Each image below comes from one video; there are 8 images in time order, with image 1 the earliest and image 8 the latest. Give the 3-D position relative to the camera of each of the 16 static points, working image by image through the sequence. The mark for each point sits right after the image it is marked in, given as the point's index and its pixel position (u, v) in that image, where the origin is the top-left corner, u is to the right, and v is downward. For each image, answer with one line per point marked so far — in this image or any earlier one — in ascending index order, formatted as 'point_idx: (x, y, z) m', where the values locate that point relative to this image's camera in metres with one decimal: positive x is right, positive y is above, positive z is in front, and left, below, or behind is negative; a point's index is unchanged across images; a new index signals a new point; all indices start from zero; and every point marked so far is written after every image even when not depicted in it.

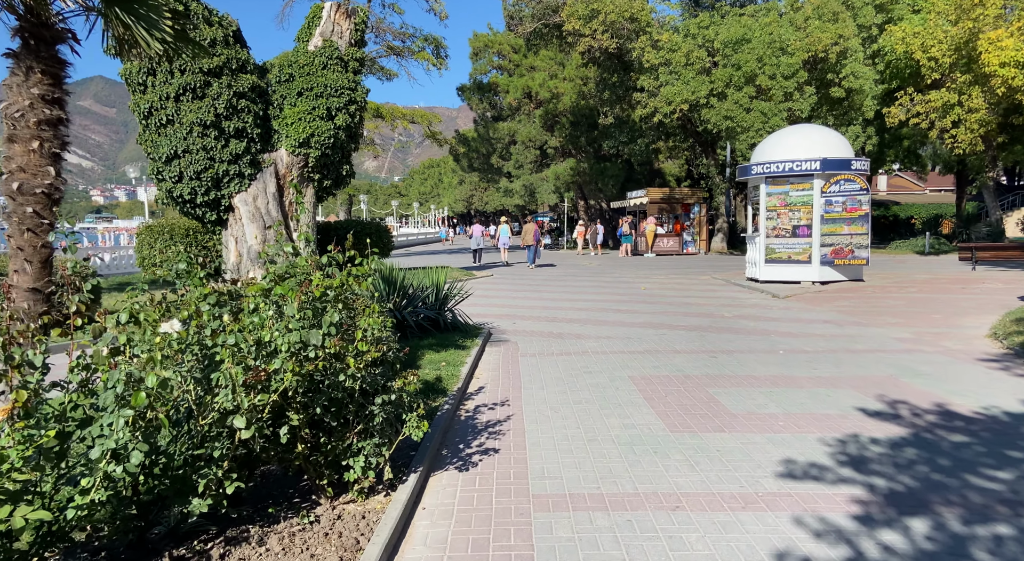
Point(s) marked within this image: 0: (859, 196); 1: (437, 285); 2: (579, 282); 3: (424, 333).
0: (+7.5, +1.8, +14.4) m
1: (-1.1, -0.1, +9.6) m
2: (+1.9, -0.1, +18.8) m
3: (-1.2, -0.7, +9.0) m
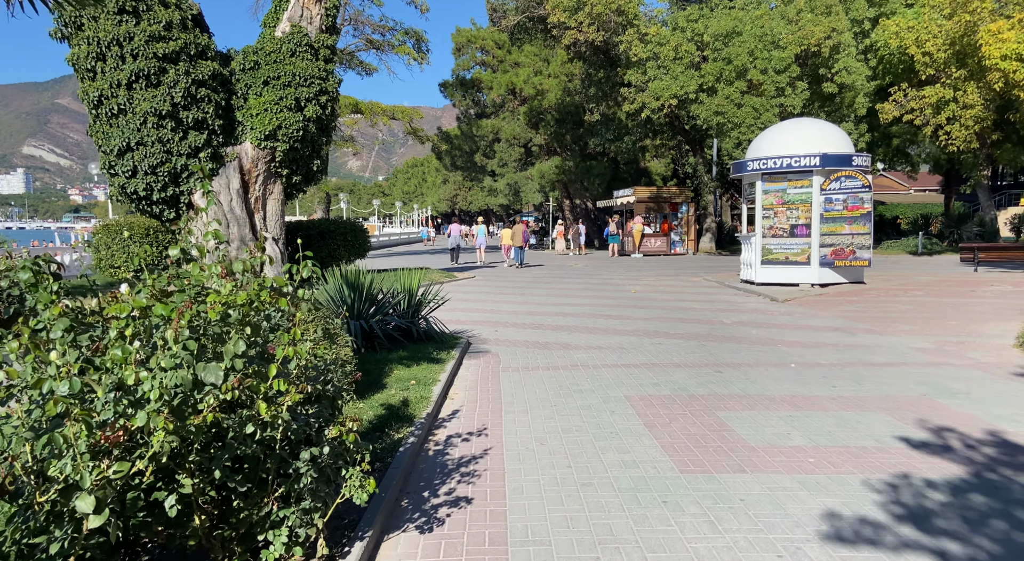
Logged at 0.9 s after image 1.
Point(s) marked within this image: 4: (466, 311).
0: (+7.2, +1.8, +13.7) m
1: (-1.3, -0.1, +8.6) m
2: (+1.4, -0.1, +18.0) m
3: (-1.4, -0.8, +8.1) m
4: (-0.9, -0.7, +12.1) m
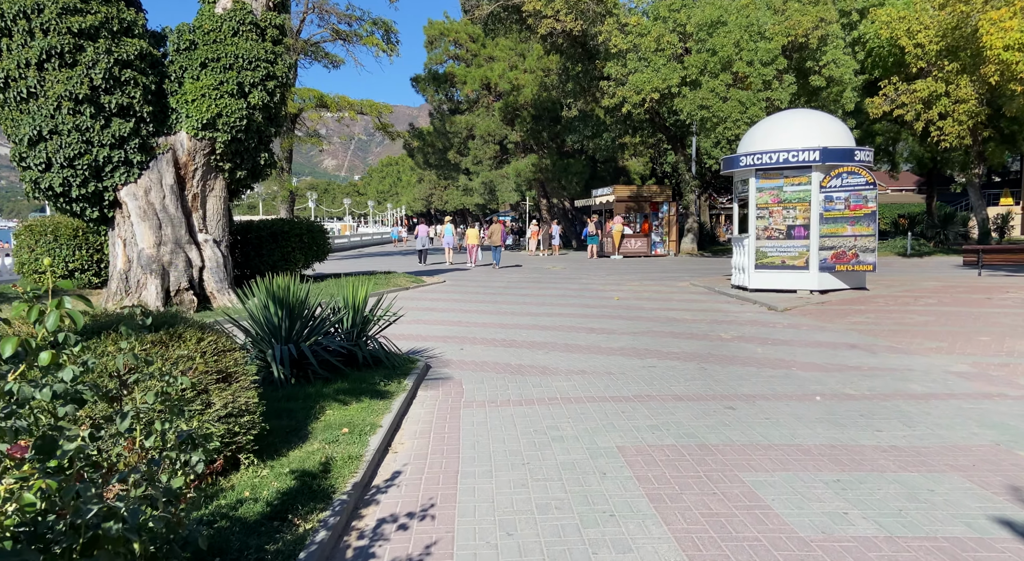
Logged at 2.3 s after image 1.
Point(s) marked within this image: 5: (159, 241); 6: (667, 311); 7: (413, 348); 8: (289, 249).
0: (+6.6, +1.7, +12.5) m
1: (-1.7, -0.3, +7.2) m
2: (+0.7, -0.2, +16.6) m
3: (-1.8, -0.9, +6.6) m
4: (-1.4, -0.8, +10.6) m
5: (-6.5, +0.7, +12.2) m
6: (+2.7, -0.5, +11.8) m
7: (-1.3, -0.9, +8.8) m
8: (-5.4, +0.8, +16.0) m
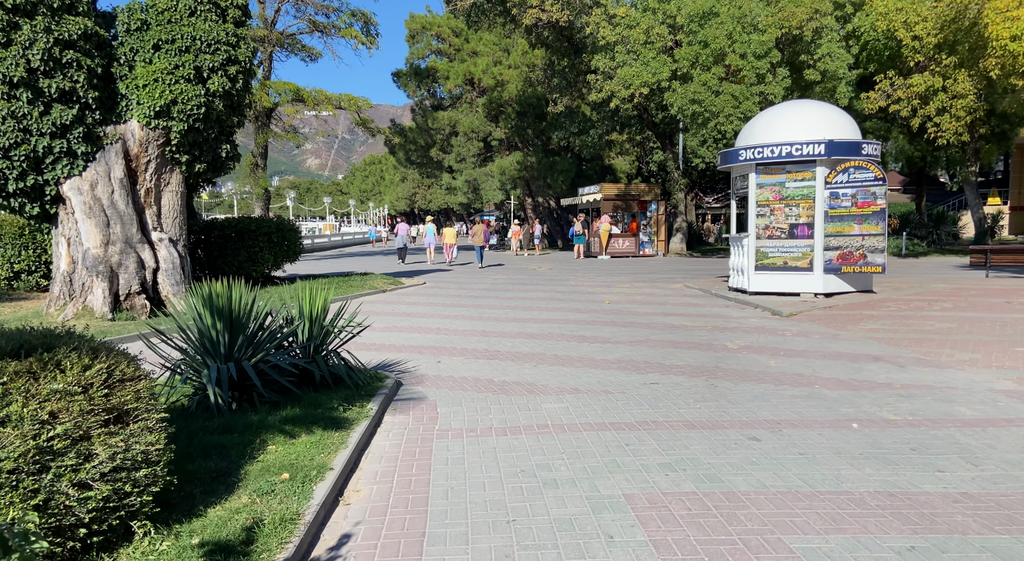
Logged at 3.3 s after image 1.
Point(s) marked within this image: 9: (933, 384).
0: (+6.3, +1.6, +11.7) m
1: (-1.9, -0.3, +6.2) m
2: (+0.4, -0.3, +15.6) m
3: (-1.9, -1.0, +5.6) m
4: (-1.6, -0.8, +9.6) m
5: (-6.7, +0.7, +11.1) m
6: (+2.5, -0.6, +10.9) m
7: (-1.5, -1.0, +7.8) m
8: (-5.7, +0.7, +14.9) m
9: (+3.8, -0.9, +6.1) m
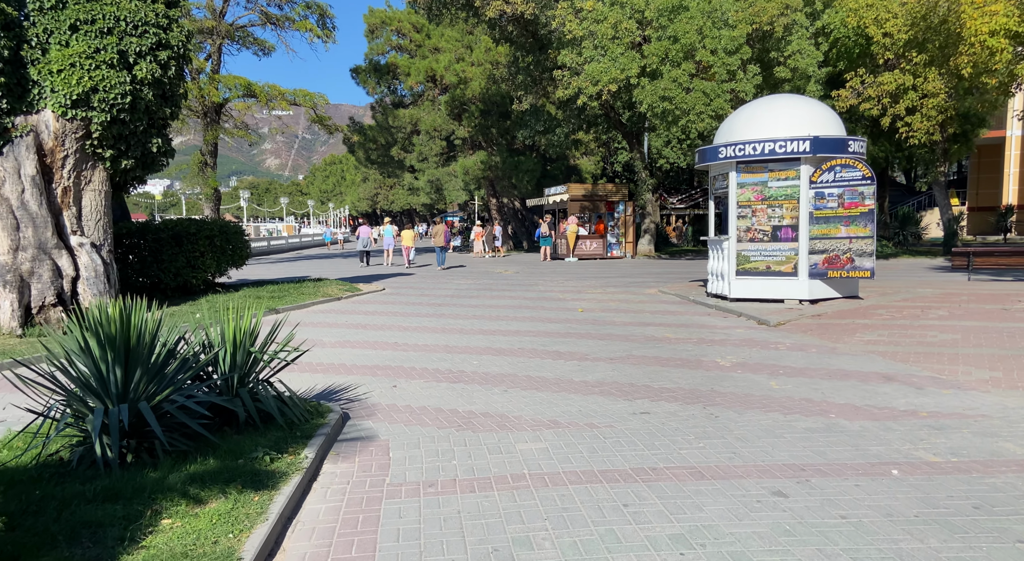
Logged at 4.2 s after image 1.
0: (+5.7, +1.6, +11.0) m
1: (-2.1, -0.4, +5.1) m
2: (-0.4, -0.4, +14.7) m
3: (-2.1, -1.1, +4.5) m
4: (-2.0, -1.0, +8.5) m
5: (-7.3, +0.5, +9.8) m
6: (+2.0, -0.7, +10.1) m
7: (-1.8, -1.1, +6.7) m
8: (-6.5, +0.6, +13.6) m
9: (+3.6, -1.0, +5.3) m
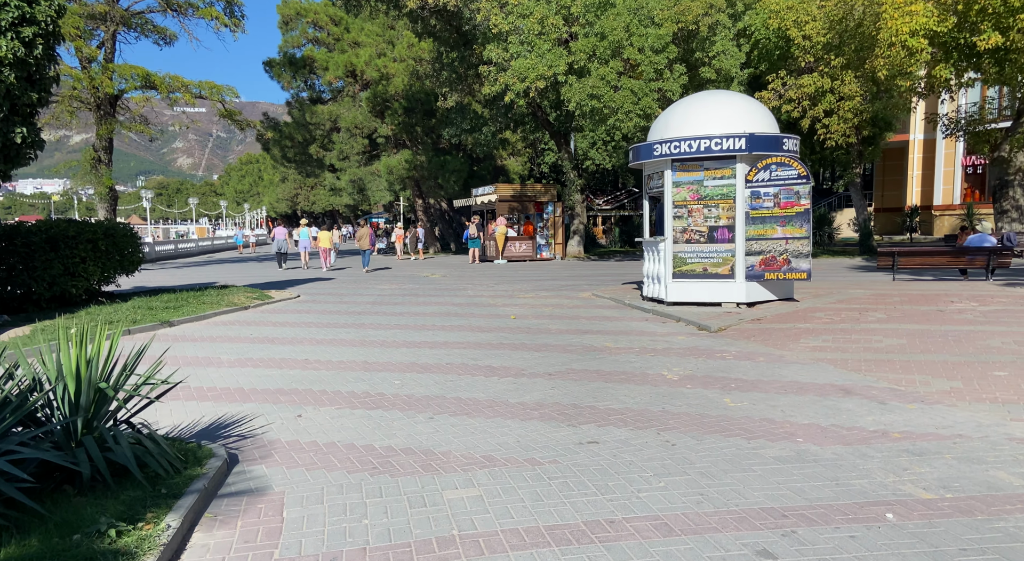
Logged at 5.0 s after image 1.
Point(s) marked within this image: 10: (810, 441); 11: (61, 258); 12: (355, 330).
0: (+4.6, +1.5, +10.7) m
1: (-2.6, -0.5, +4.0) m
2: (-1.9, -0.5, +13.7) m
3: (-2.5, -1.2, +3.4) m
4: (-2.9, -1.1, +7.4) m
5: (-8.2, +0.3, +8.1) m
6: (+0.9, -0.8, +9.4) m
7: (-2.5, -1.2, +5.7) m
8: (-7.8, +0.4, +12.0) m
9: (+3.1, -1.1, +4.8) m
10: (+2.1, -1.1, +4.7) m
11: (-8.0, +0.4, +11.9) m
12: (-2.5, -0.8, +10.8) m
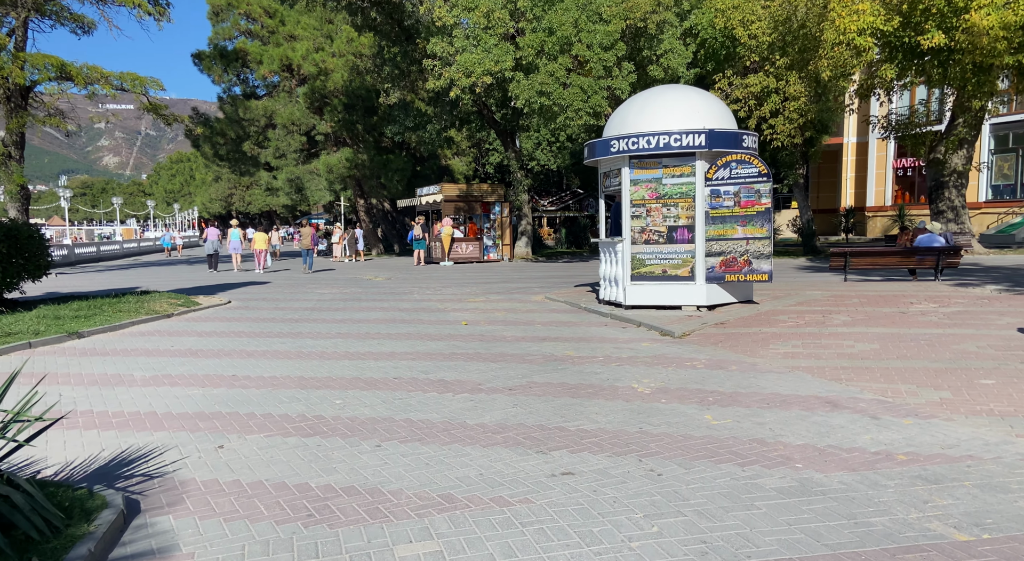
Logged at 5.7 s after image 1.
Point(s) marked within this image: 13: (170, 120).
0: (+3.8, +1.5, +10.4) m
1: (-2.8, -0.6, +3.1) m
2: (-2.9, -0.6, +12.8) m
3: (-2.6, -1.3, +2.5) m
4: (-3.3, -1.2, +6.5) m
5: (-8.7, +0.2, +6.7) m
6: (+0.3, -0.8, +8.7) m
7: (-2.8, -1.3, +4.7) m
8: (-8.7, +0.3, +10.6) m
9: (+2.8, -1.1, +4.4) m
10: (+1.9, -1.2, +4.2) m
11: (-8.9, +0.3, +10.5) m
12: (-3.3, -0.9, +9.9) m
13: (-10.7, +5.0, +20.5) m
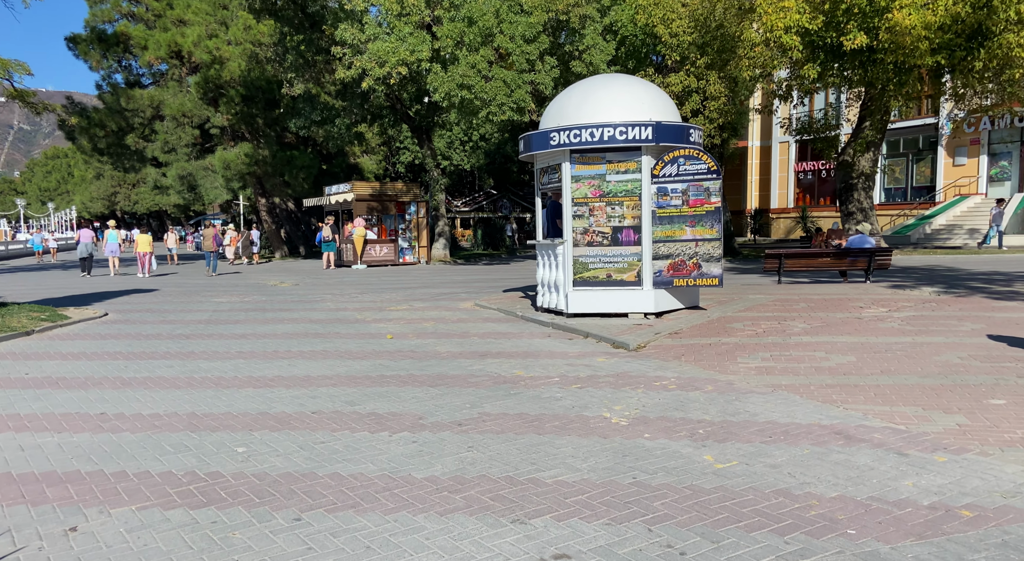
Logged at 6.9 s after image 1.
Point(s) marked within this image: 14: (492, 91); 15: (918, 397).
0: (+2.8, +1.4, +9.7) m
1: (-2.7, -0.7, +1.6) m
2: (-4.1, -0.7, +11.2) m
3: (-2.5, -1.4, +1.0) m
4: (-3.7, -1.3, +4.9) m
5: (-9.1, 0.0, +4.3) m
6: (-0.4, -0.9, +7.6) m
7: (-2.9, -1.4, +3.2) m
8: (-9.6, 0.0, +8.3) m
9: (+2.7, -1.2, +3.6) m
10: (+1.8, -1.3, +3.3) m
11: (-9.7, +0.1, +8.1) m
12: (-4.1, -1.0, +8.3) m
13: (-13.0, +4.8, +17.8) m
14: (-0.6, +5.3, +18.6) m
15: (+3.3, -0.9, +5.5) m
